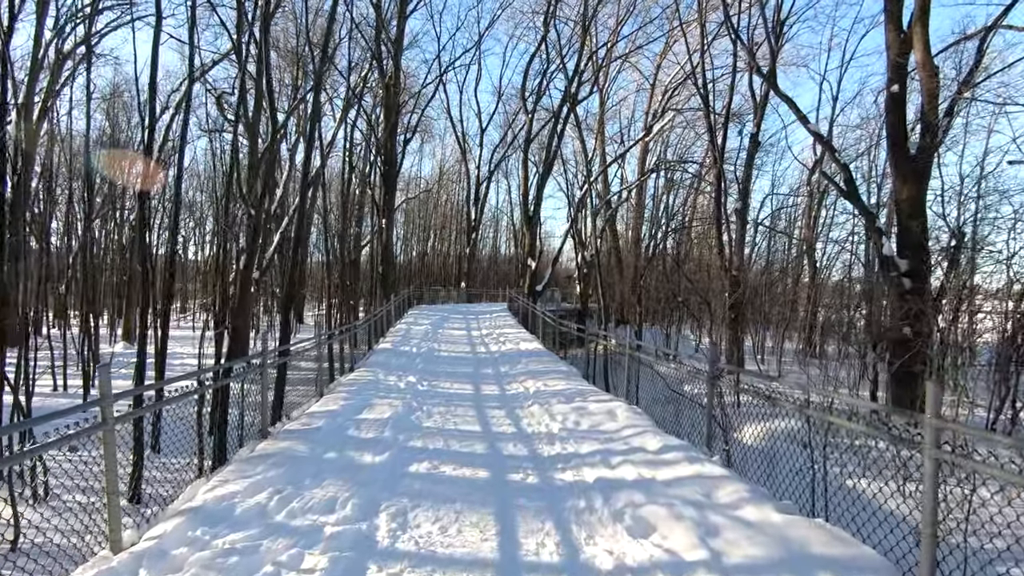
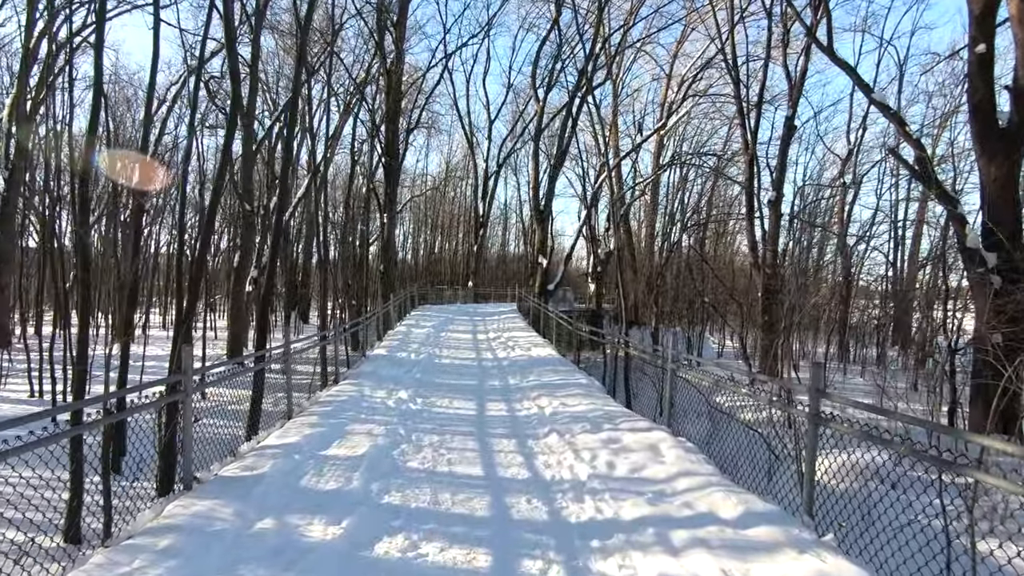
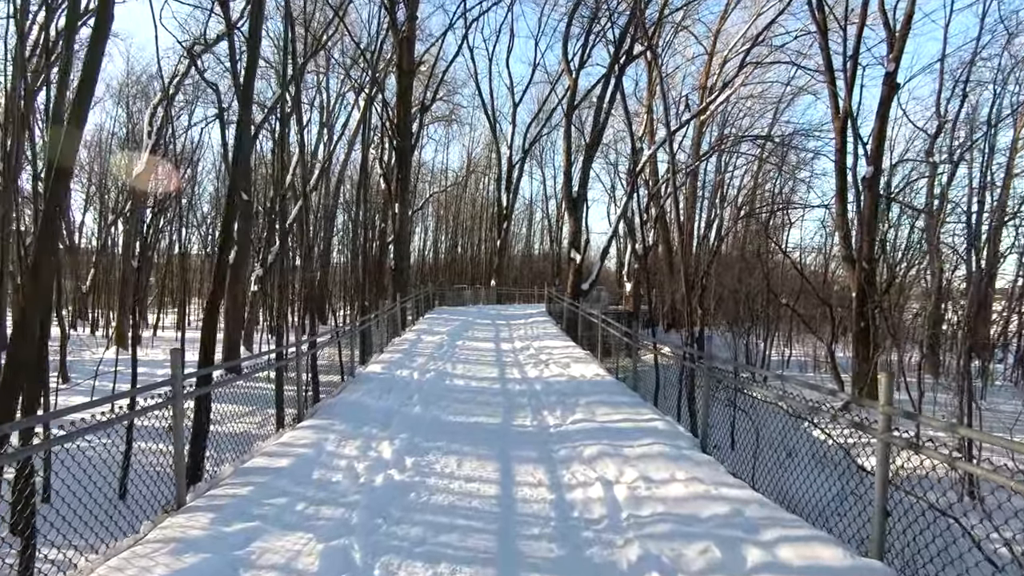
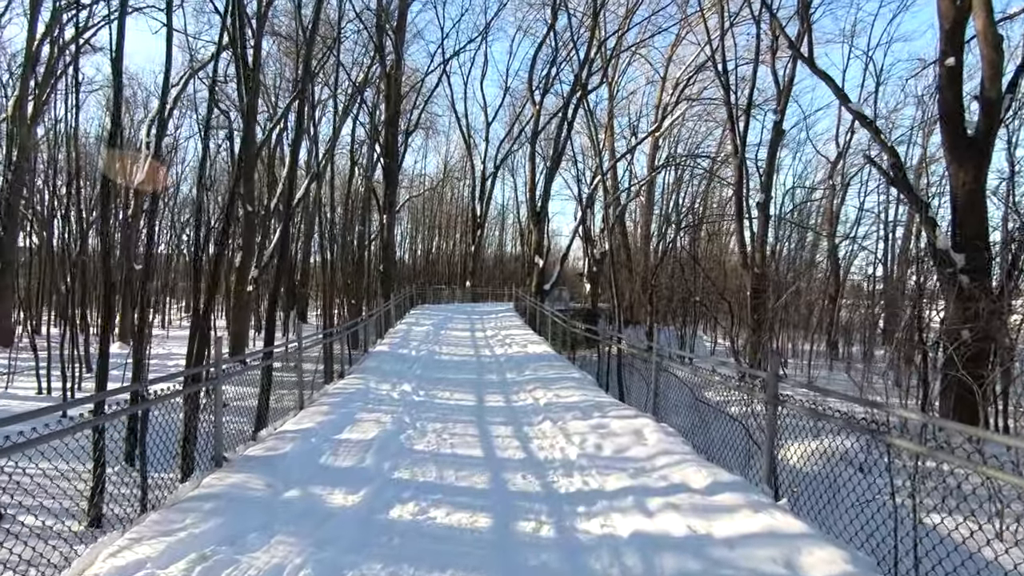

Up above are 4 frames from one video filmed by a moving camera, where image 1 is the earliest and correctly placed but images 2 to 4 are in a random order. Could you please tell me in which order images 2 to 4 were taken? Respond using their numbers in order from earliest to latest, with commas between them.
4, 2, 3
